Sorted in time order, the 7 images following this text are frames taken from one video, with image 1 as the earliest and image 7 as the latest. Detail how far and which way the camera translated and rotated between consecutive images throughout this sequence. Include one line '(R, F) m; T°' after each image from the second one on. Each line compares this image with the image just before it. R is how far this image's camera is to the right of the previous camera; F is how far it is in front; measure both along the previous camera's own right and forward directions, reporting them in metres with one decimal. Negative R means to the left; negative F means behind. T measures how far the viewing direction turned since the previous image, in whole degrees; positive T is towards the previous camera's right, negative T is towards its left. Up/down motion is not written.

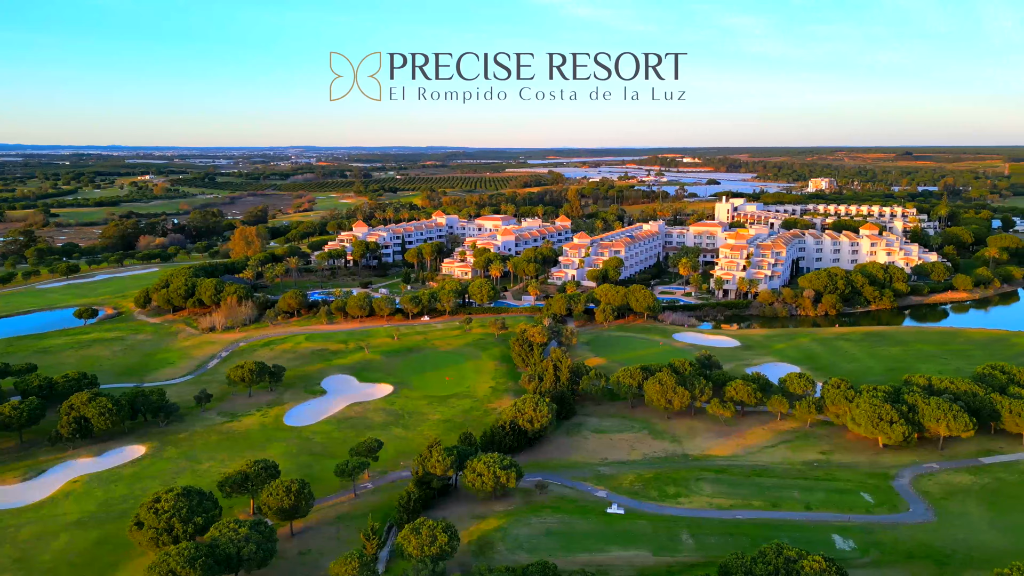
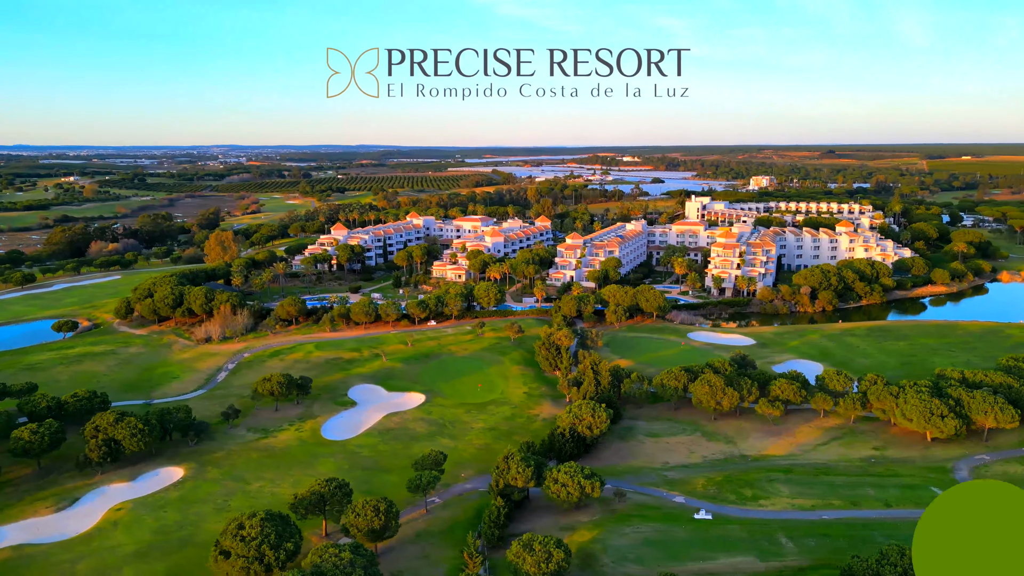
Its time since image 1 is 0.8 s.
(-5.9, +1.0) m; +5°
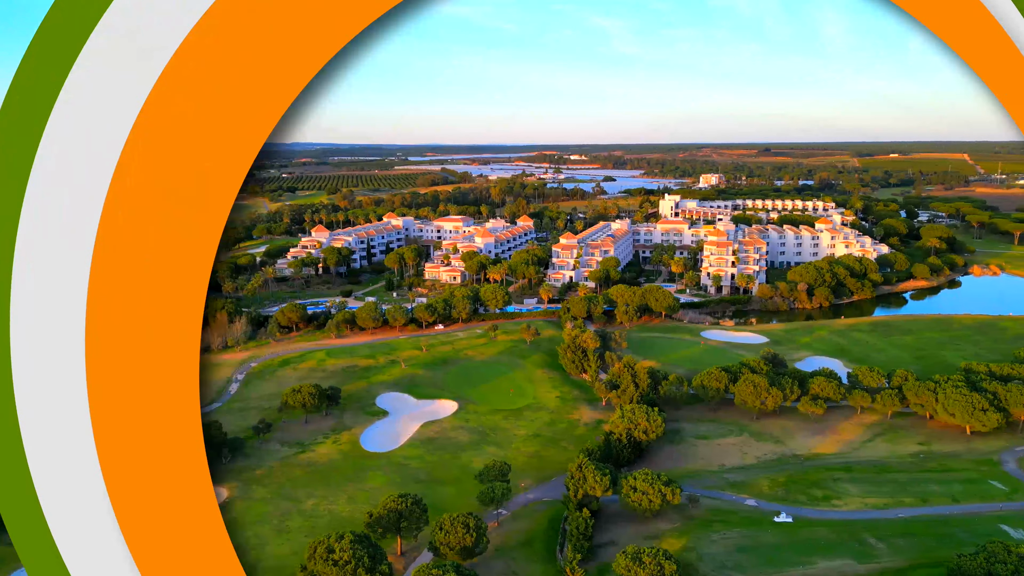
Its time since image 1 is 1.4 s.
(-5.4, +1.0) m; +4°
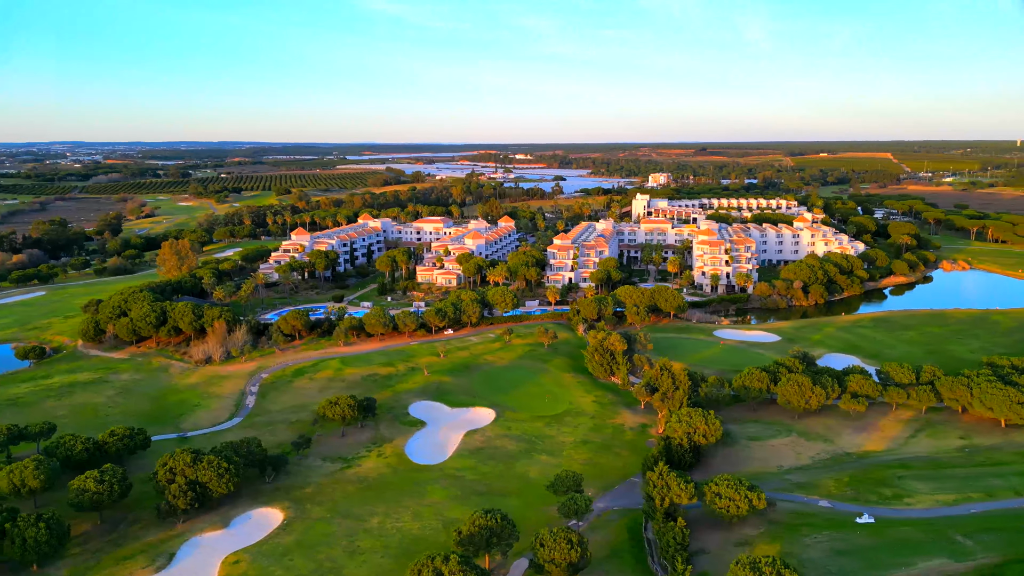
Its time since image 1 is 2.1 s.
(-5.6, +1.2) m; +5°
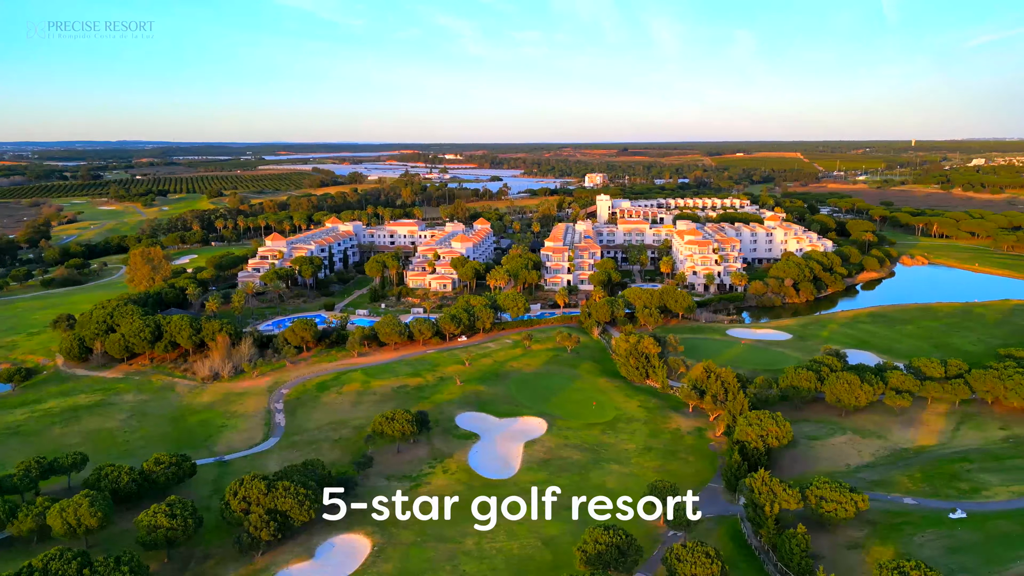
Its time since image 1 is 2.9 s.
(-7.1, +1.4) m; +6°
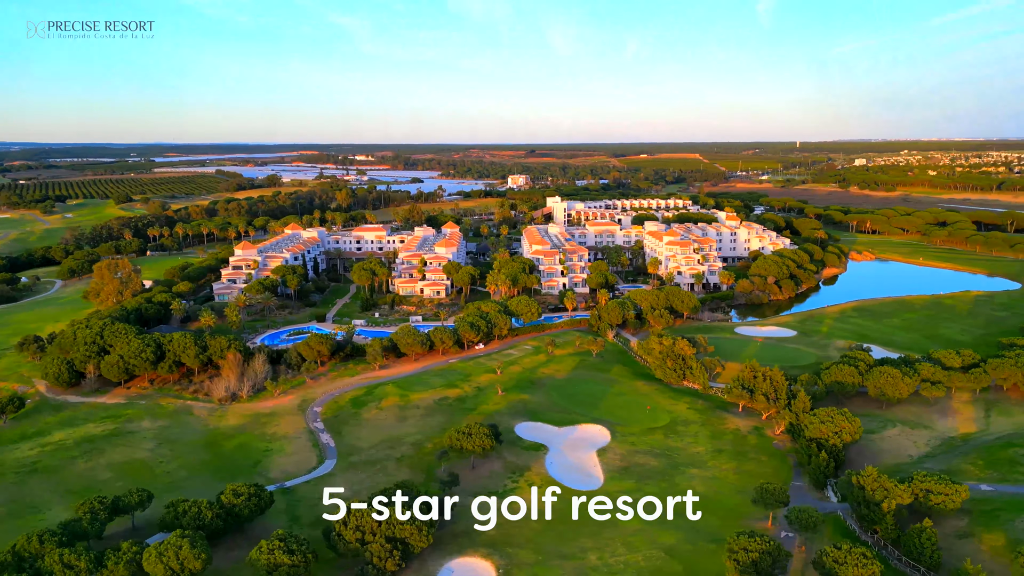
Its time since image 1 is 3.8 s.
(-8.5, +1.3) m; +7°
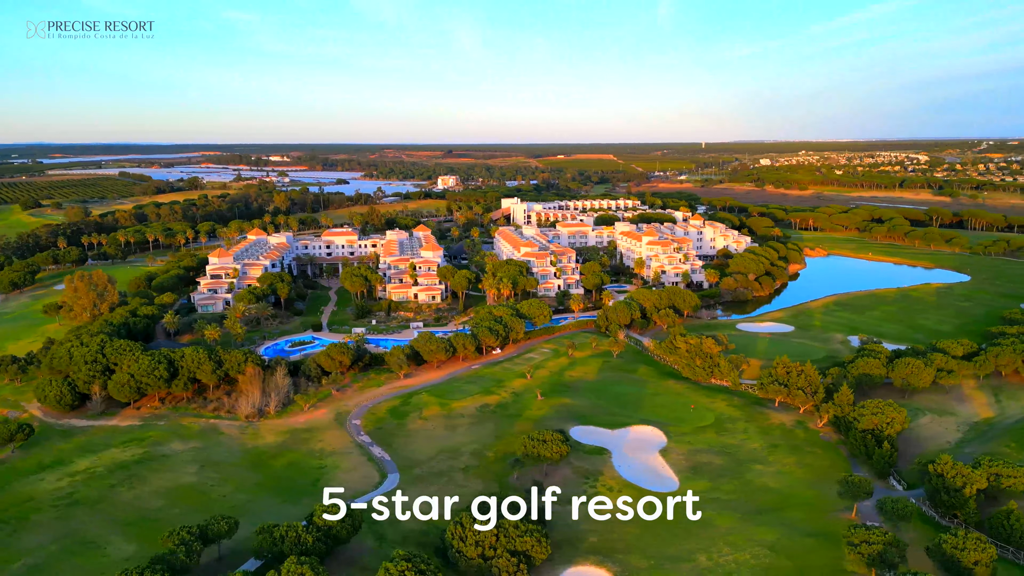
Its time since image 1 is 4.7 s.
(-7.7, +0.8) m; +7°
